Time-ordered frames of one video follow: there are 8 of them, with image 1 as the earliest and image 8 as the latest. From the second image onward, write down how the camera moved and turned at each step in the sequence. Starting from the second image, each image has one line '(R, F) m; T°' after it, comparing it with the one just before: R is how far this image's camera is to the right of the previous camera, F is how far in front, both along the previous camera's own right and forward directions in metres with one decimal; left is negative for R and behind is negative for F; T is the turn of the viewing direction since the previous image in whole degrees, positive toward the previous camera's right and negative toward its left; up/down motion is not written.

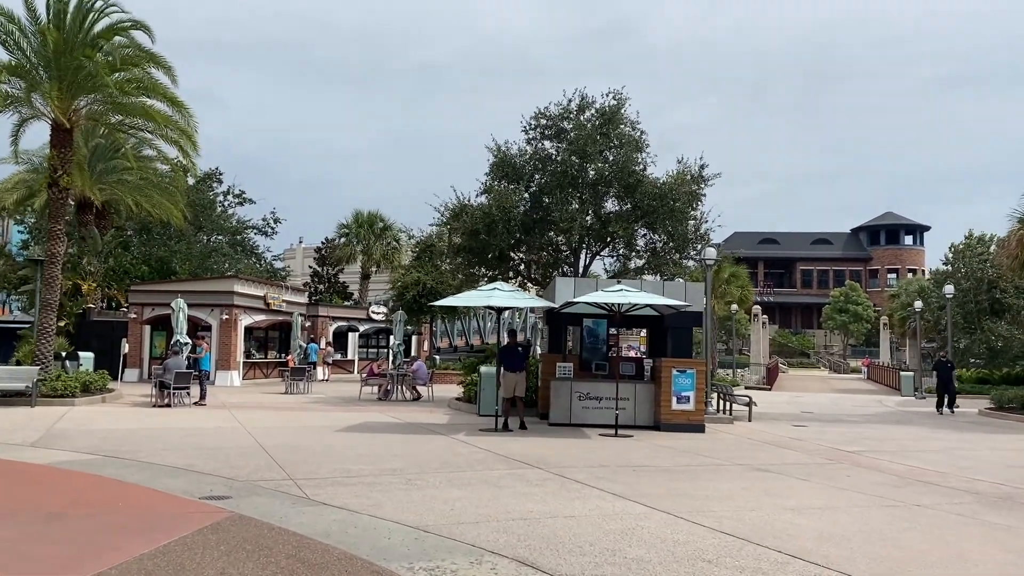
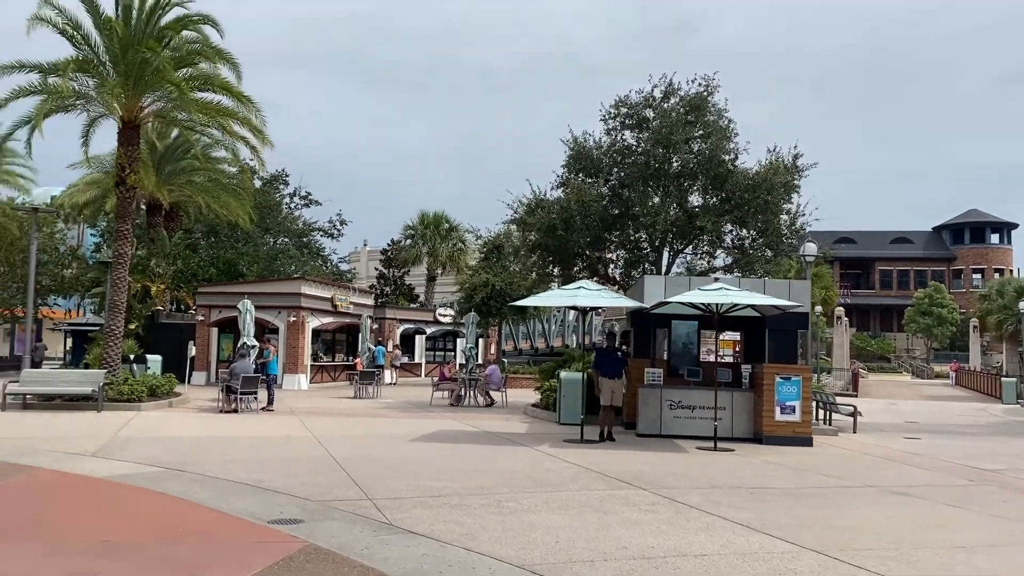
(-0.4, +1.1) m; -4°
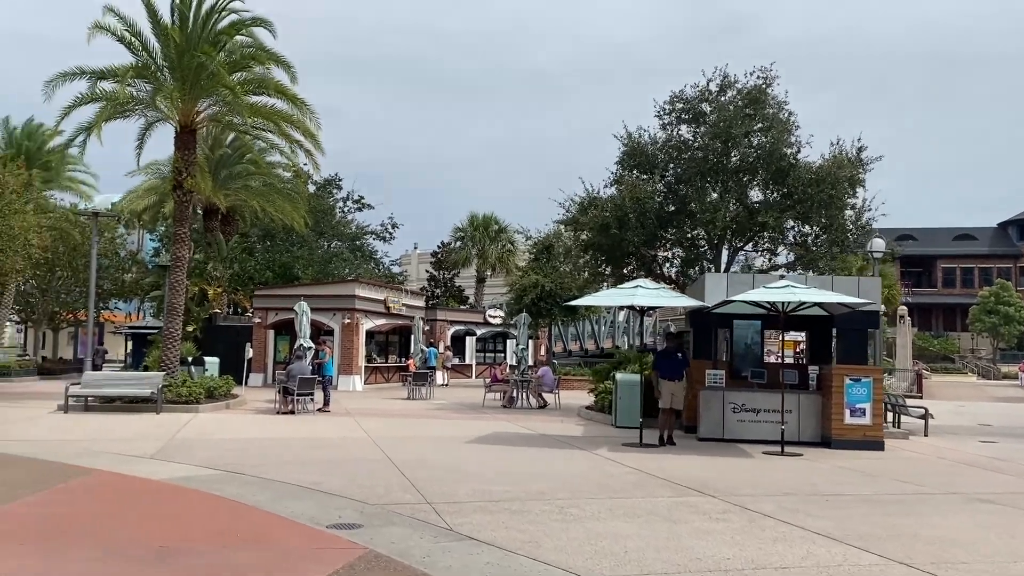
(-0.1, +0.3) m; -3°
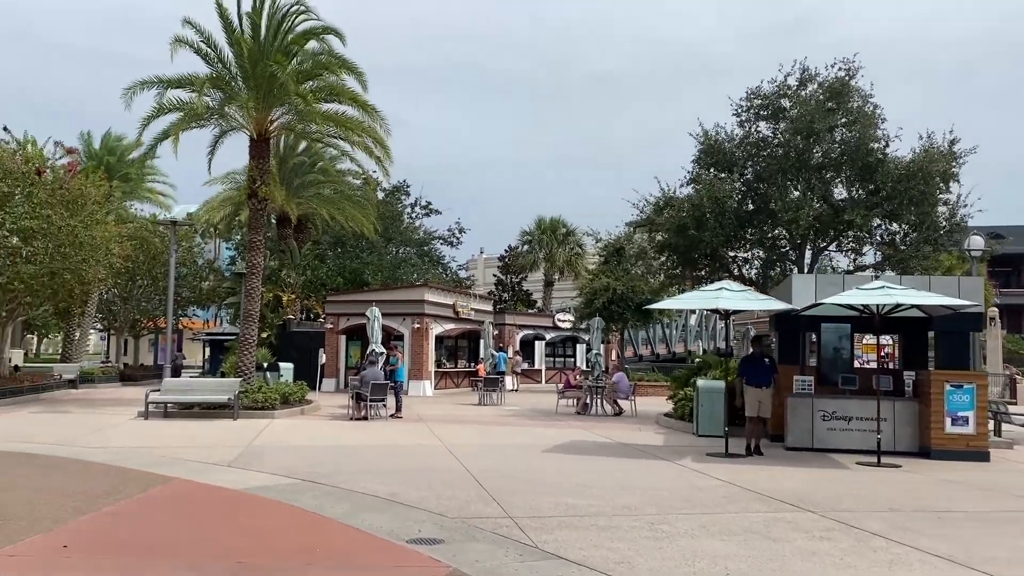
(-0.2, +0.4) m; -4°
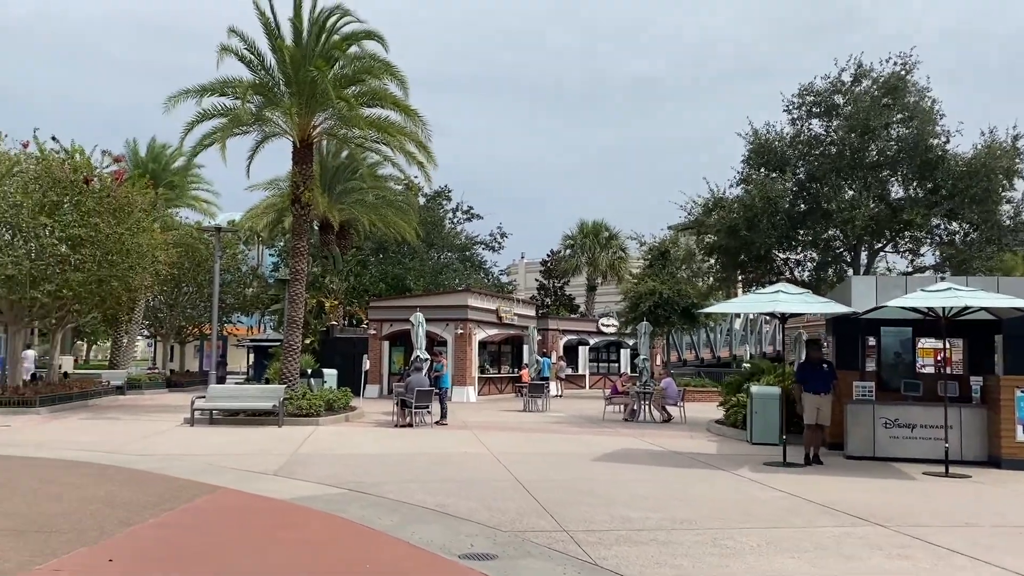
(-0.1, +0.3) m; -3°
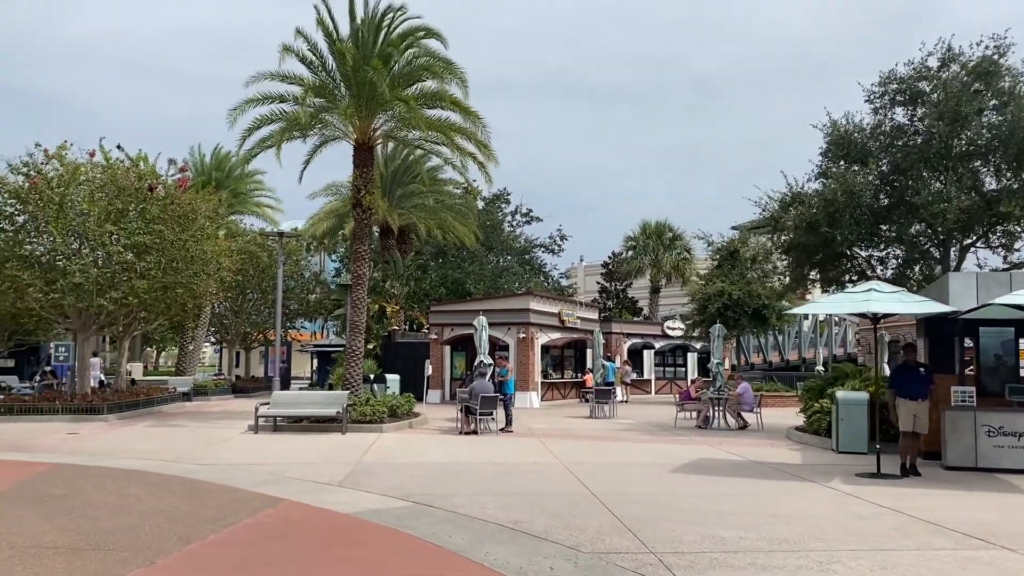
(-0.2, +0.6) m; -4°
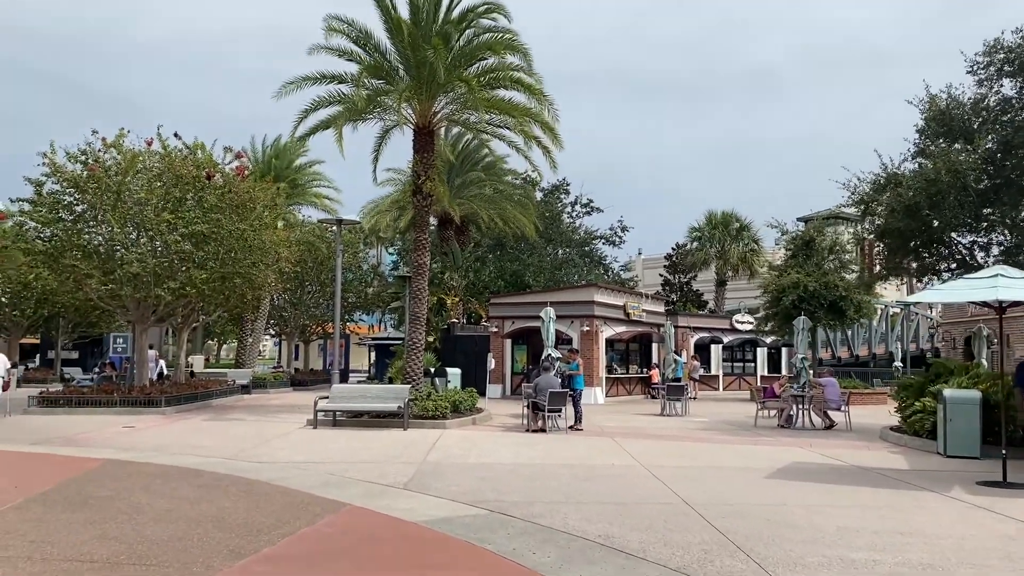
(-0.3, +0.9) m; -4°
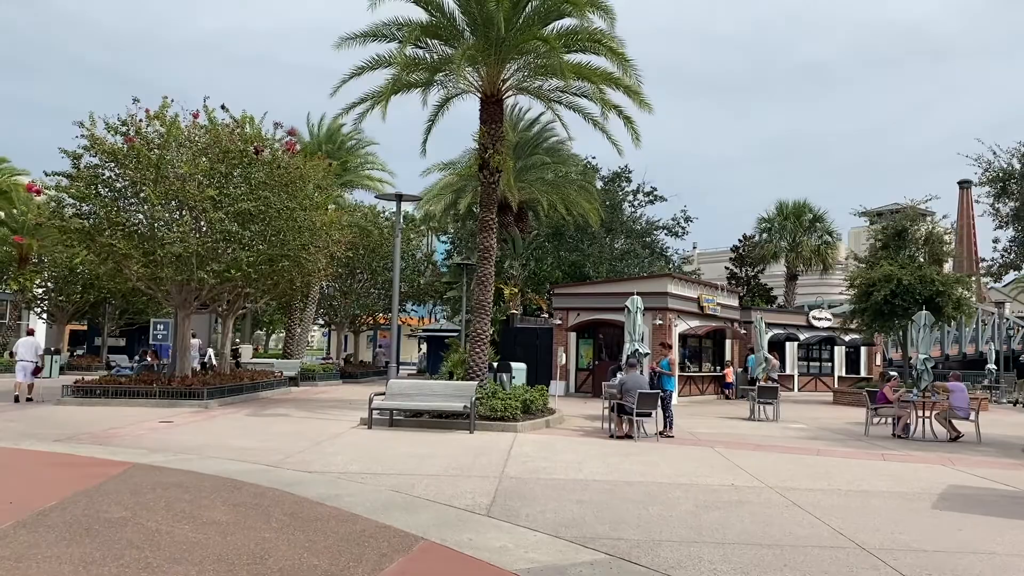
(-0.6, +1.9) m; -3°
